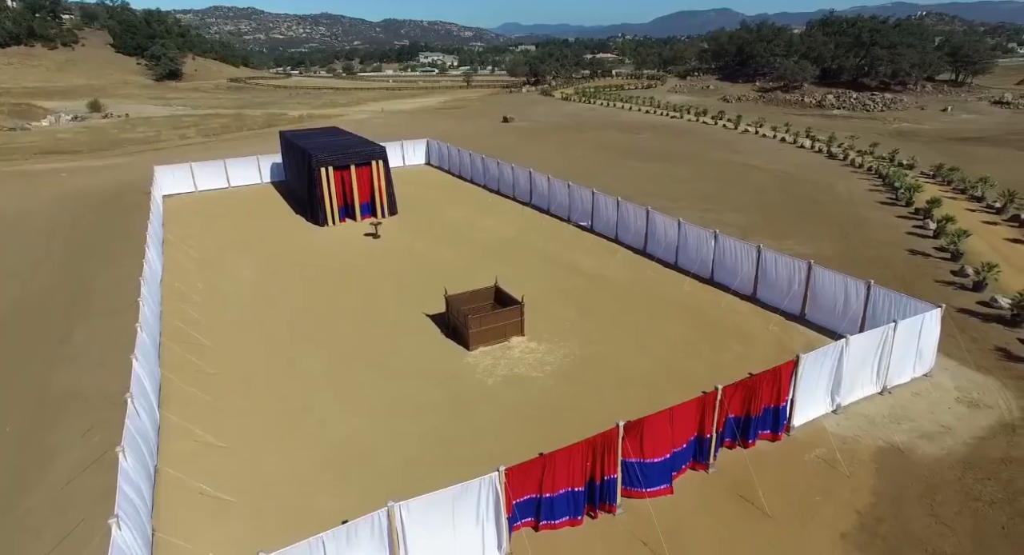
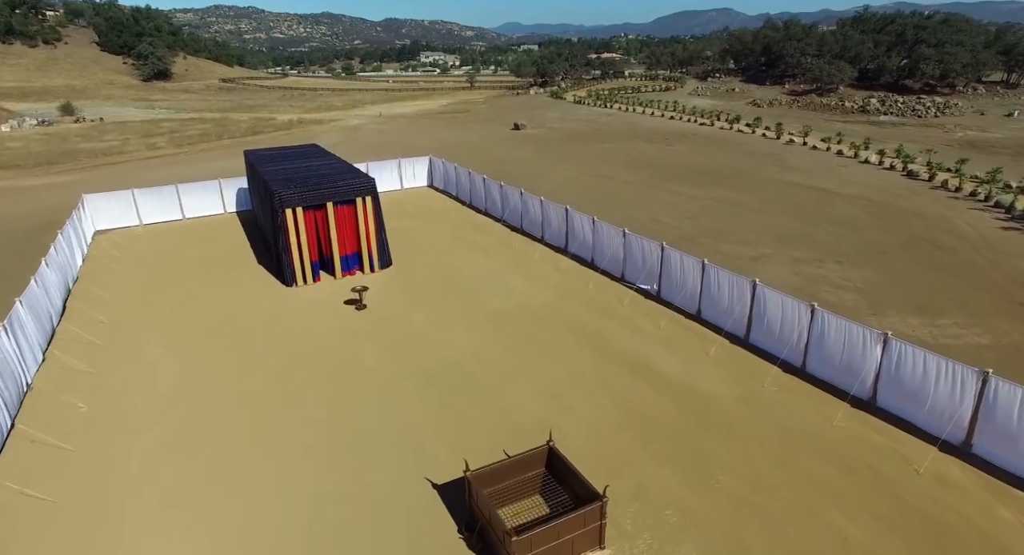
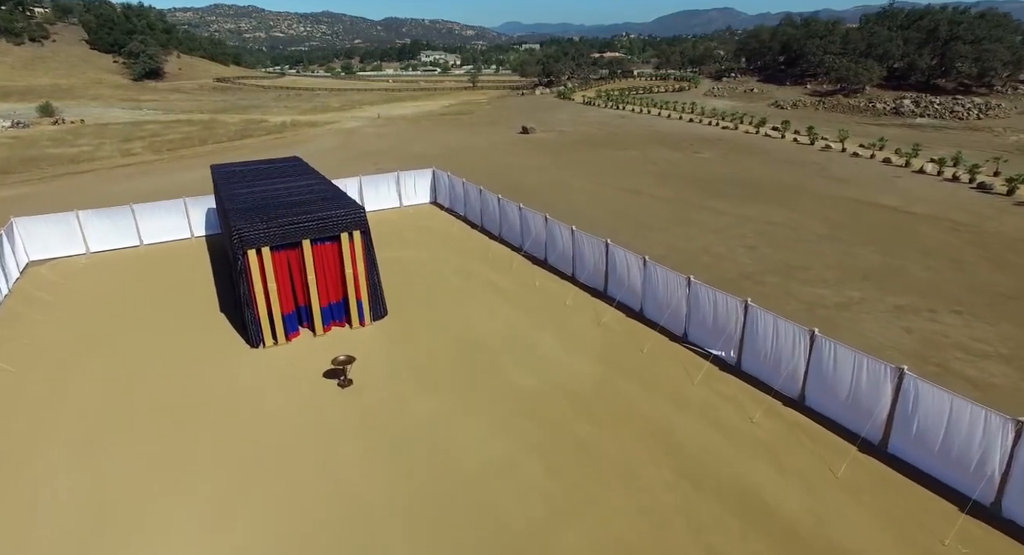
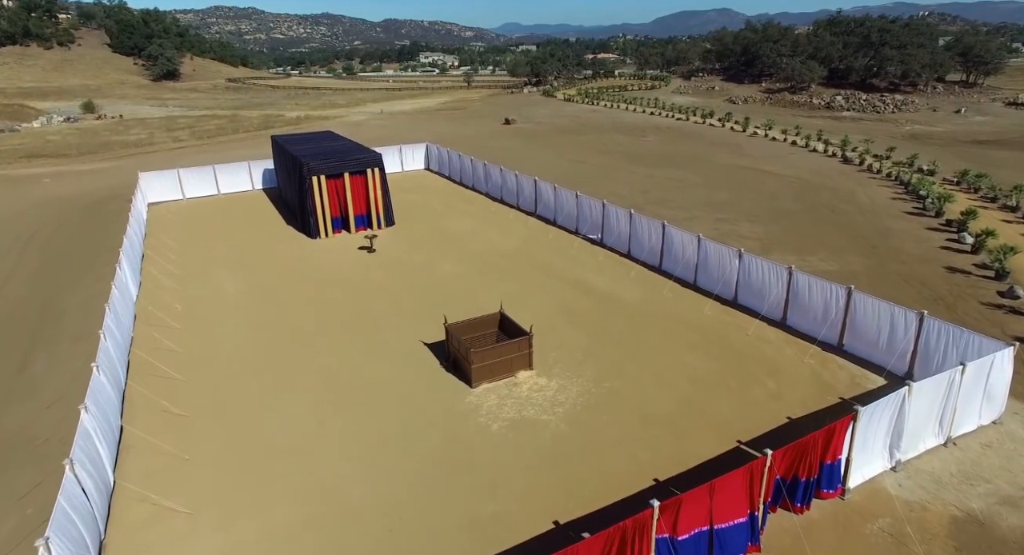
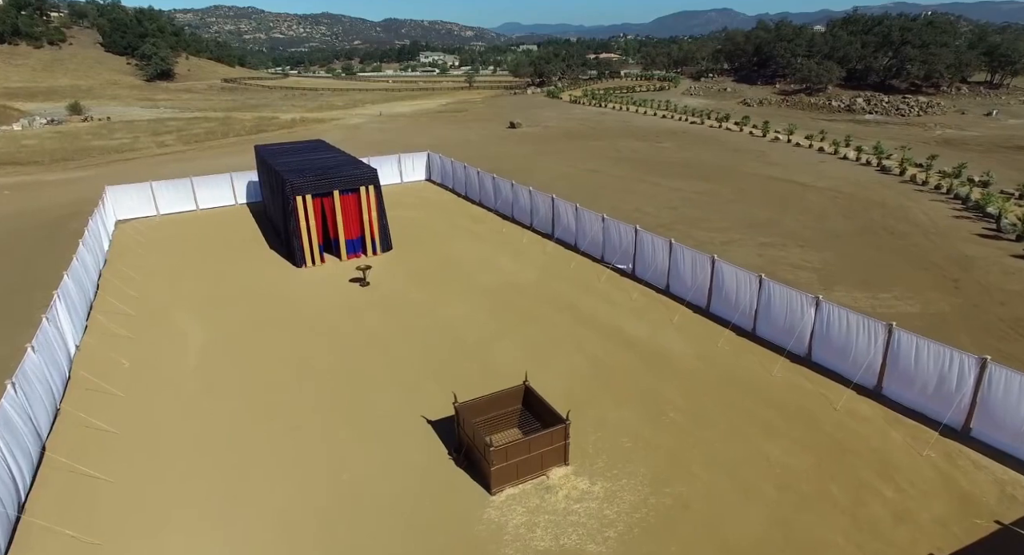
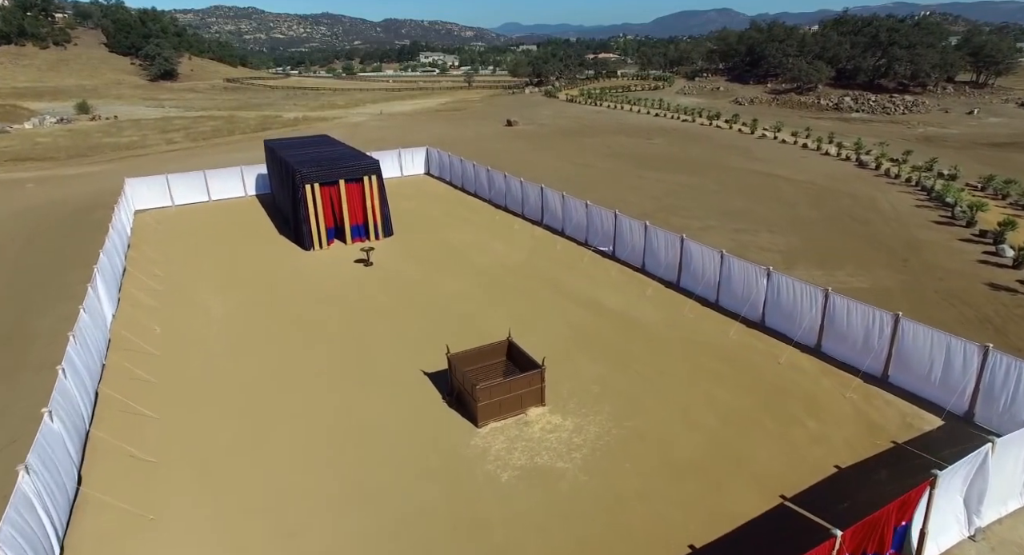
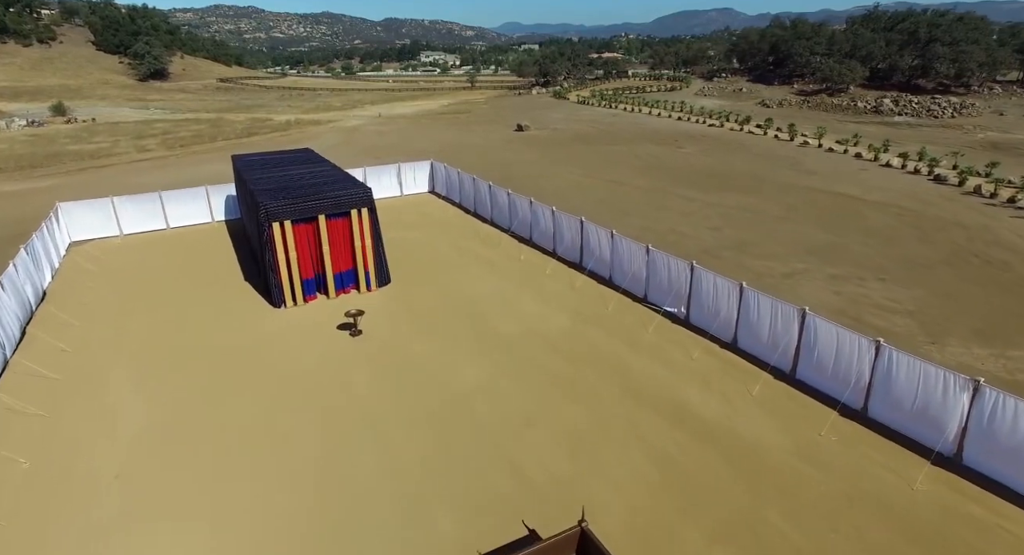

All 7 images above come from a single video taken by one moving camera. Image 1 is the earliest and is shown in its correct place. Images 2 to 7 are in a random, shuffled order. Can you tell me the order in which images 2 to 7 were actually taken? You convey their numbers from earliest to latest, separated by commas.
4, 6, 5, 2, 7, 3
